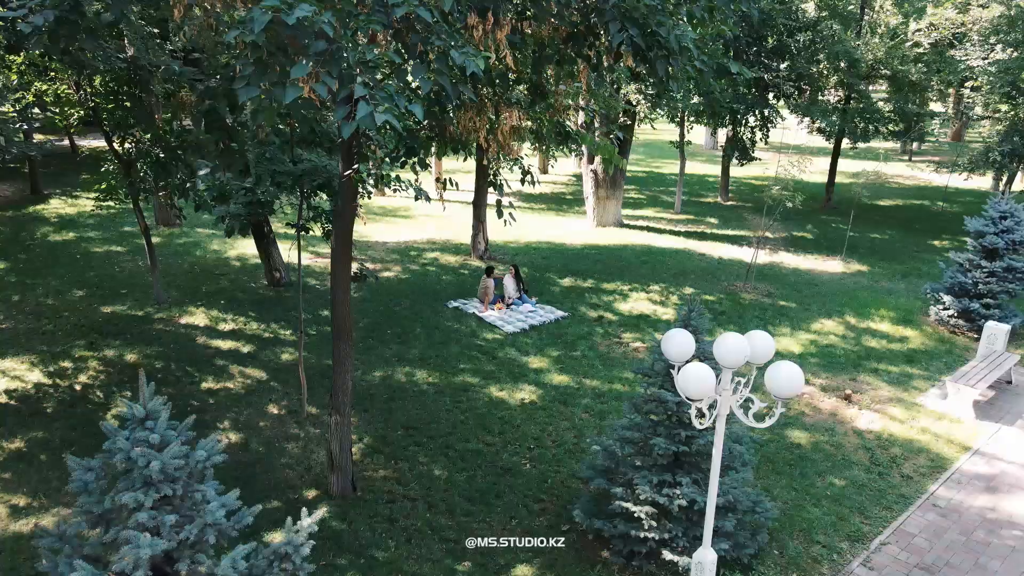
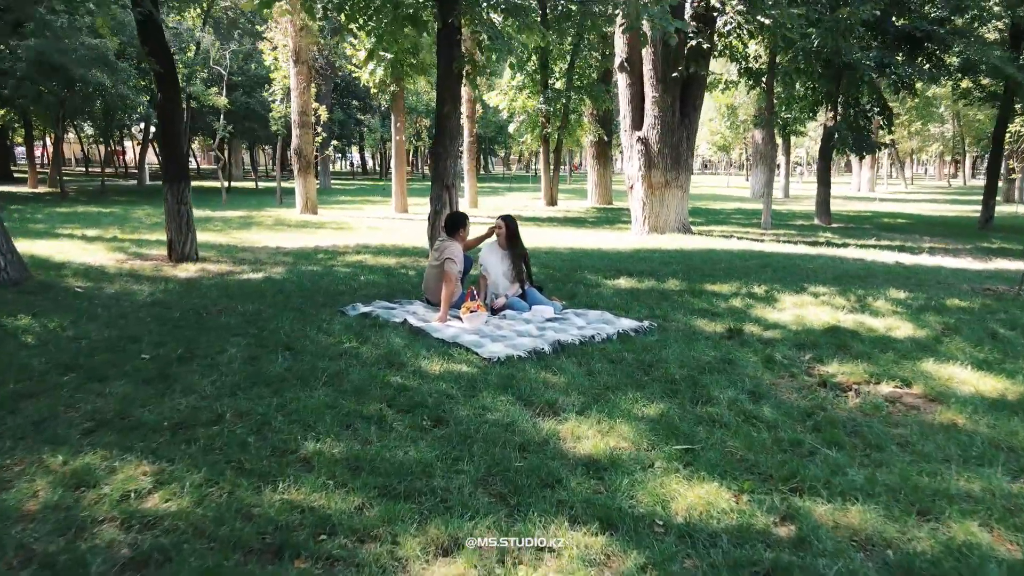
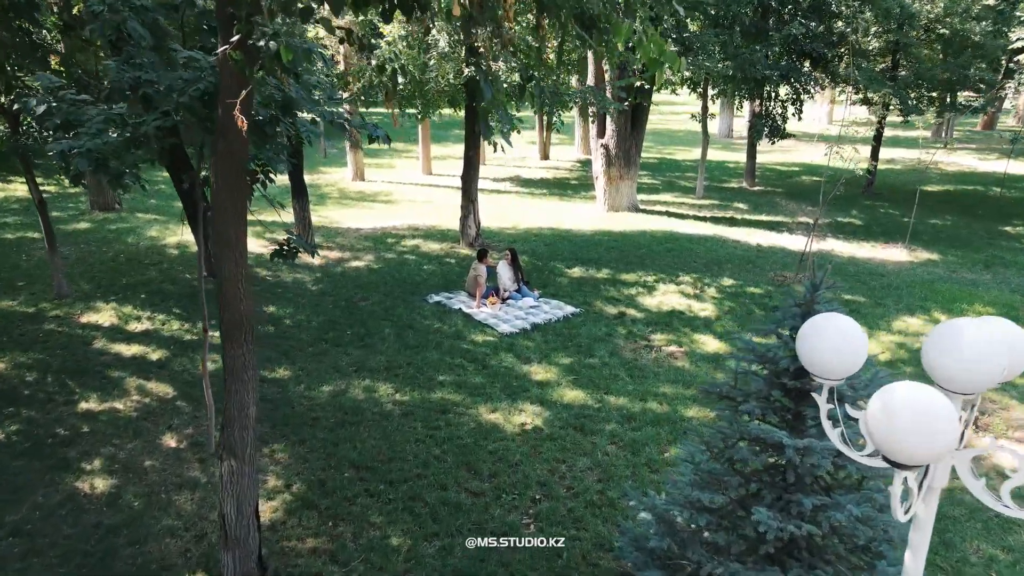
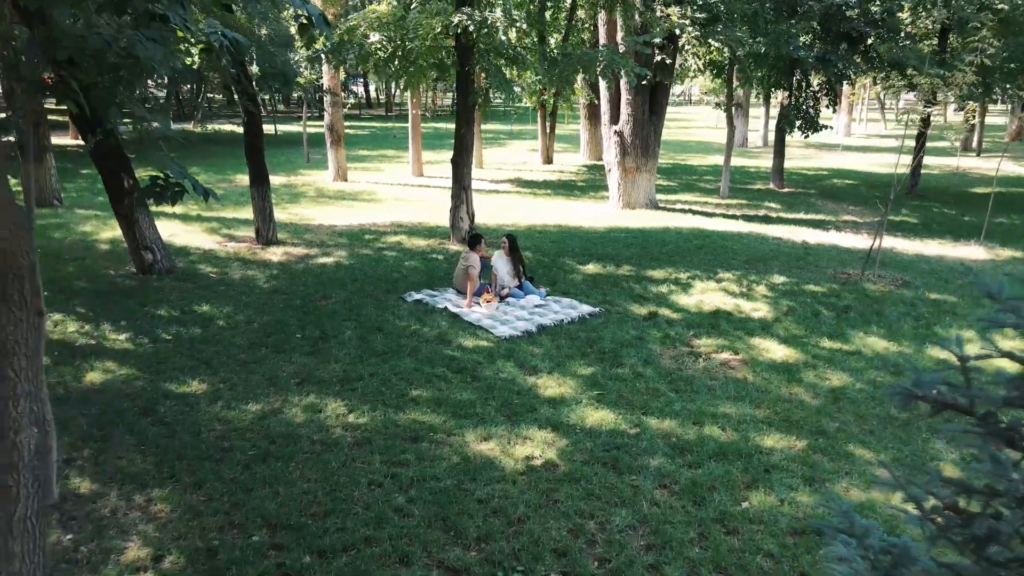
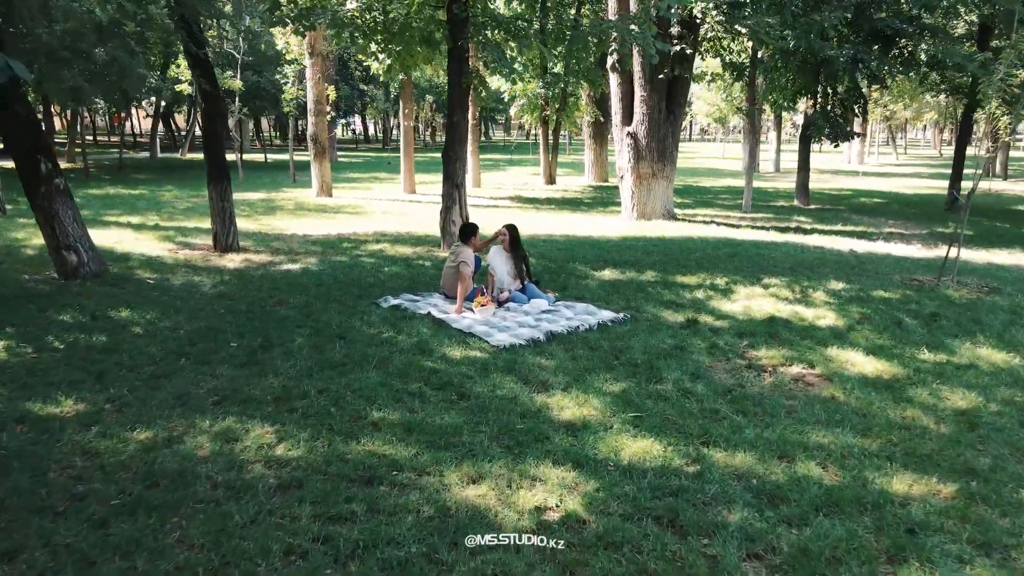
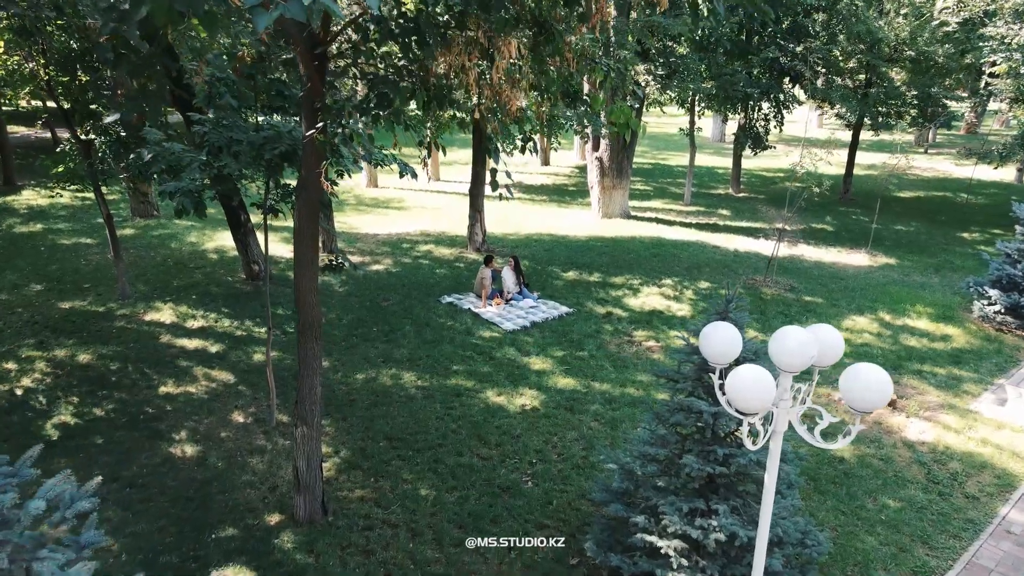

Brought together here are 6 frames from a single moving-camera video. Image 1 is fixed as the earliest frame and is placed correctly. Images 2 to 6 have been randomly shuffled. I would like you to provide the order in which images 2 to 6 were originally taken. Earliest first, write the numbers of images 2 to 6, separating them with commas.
6, 3, 4, 5, 2
